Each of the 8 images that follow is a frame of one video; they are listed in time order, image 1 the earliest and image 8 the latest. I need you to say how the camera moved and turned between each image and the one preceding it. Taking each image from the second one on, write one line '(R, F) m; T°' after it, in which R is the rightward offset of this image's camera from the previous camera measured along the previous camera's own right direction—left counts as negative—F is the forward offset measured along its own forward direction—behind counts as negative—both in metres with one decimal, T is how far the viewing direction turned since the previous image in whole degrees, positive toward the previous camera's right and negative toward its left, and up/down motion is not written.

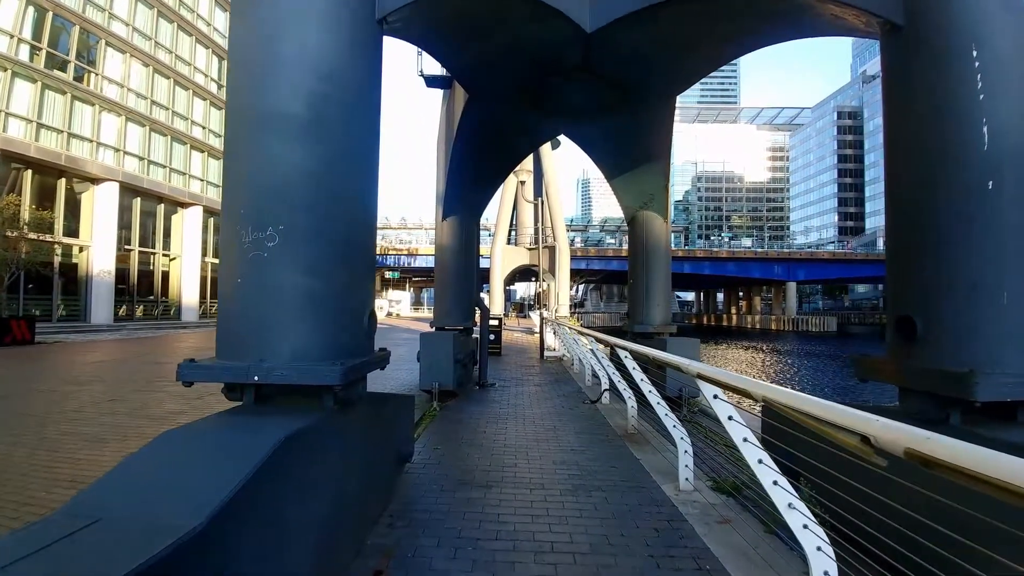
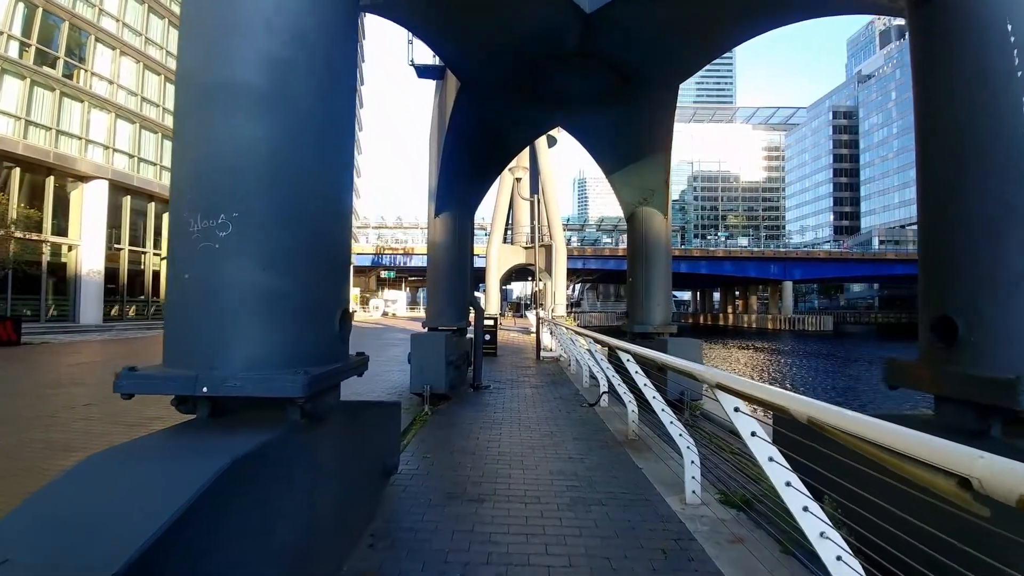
(0.0, +0.3) m; 0°
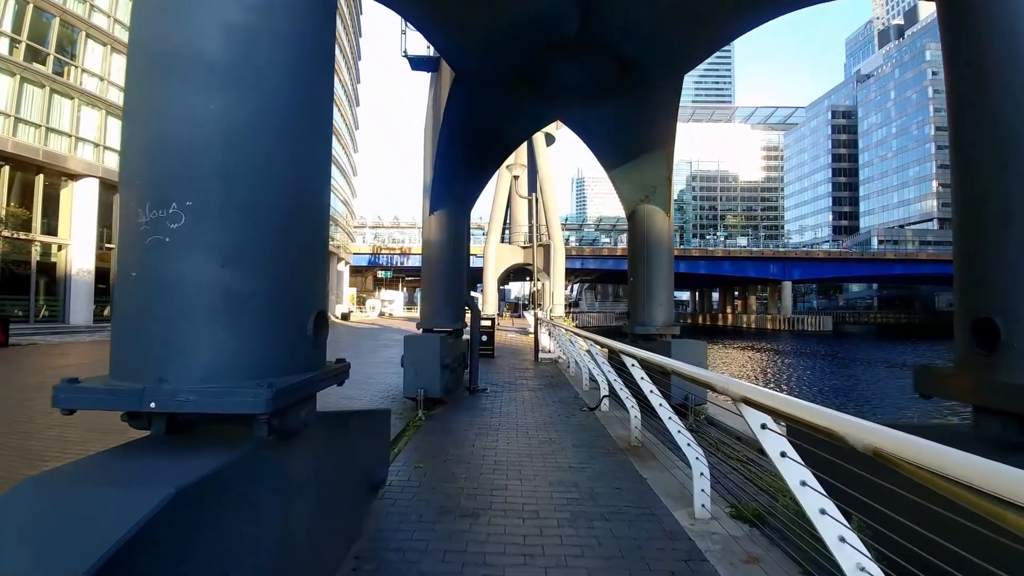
(0.0, +0.3) m; 0°
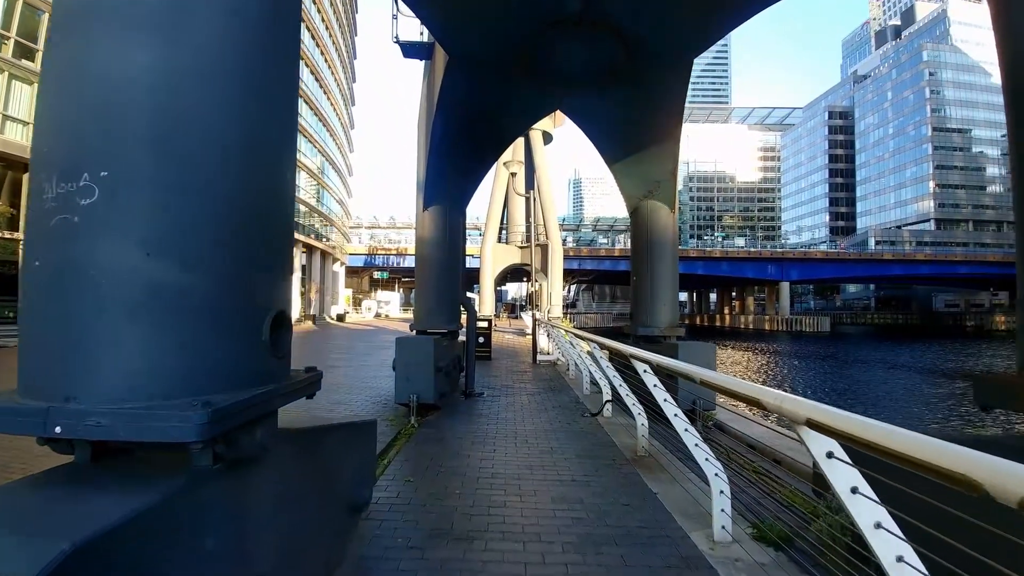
(0.0, +0.4) m; 0°
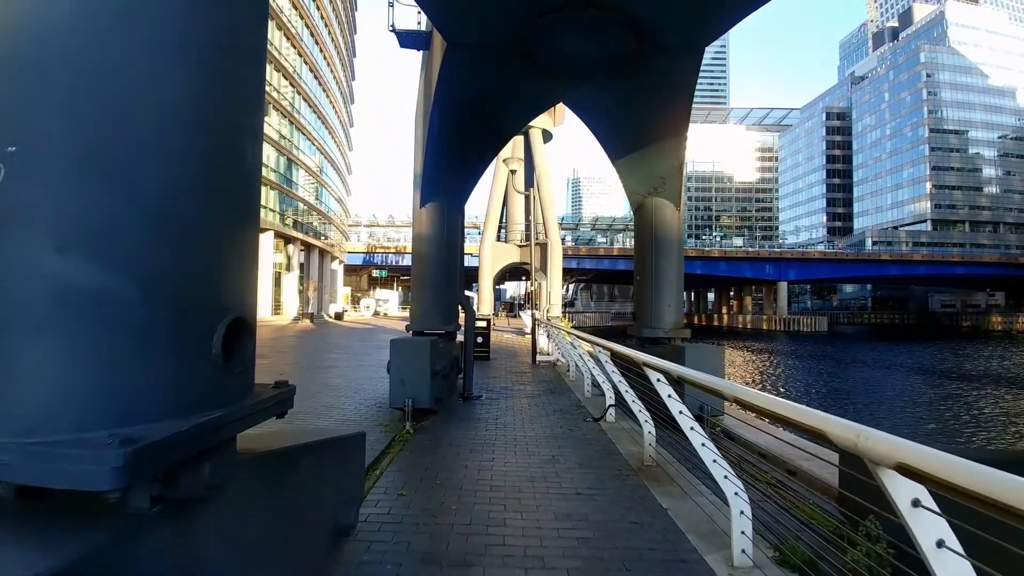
(0.0, +0.3) m; 0°
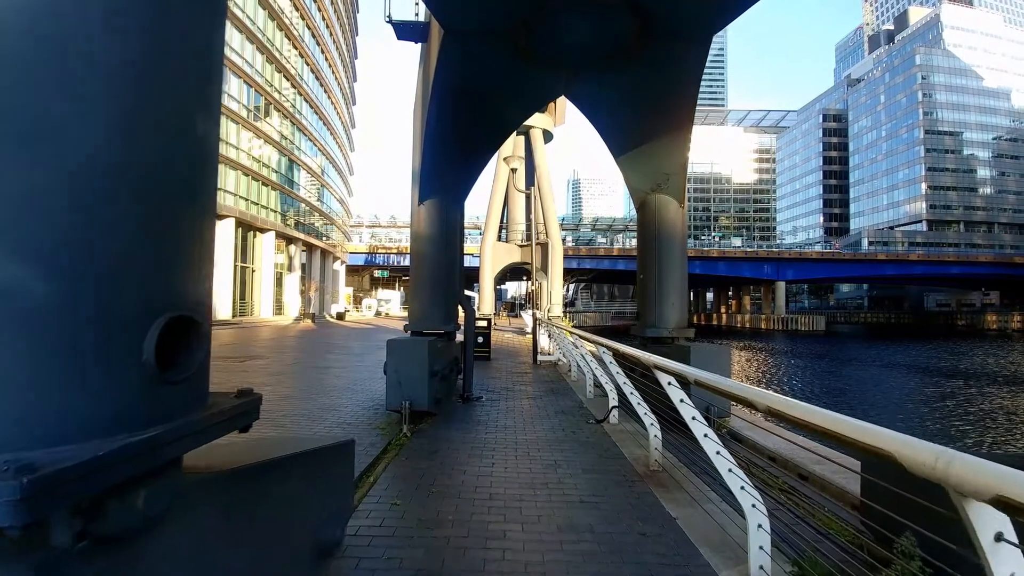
(0.0, +0.2) m; 0°
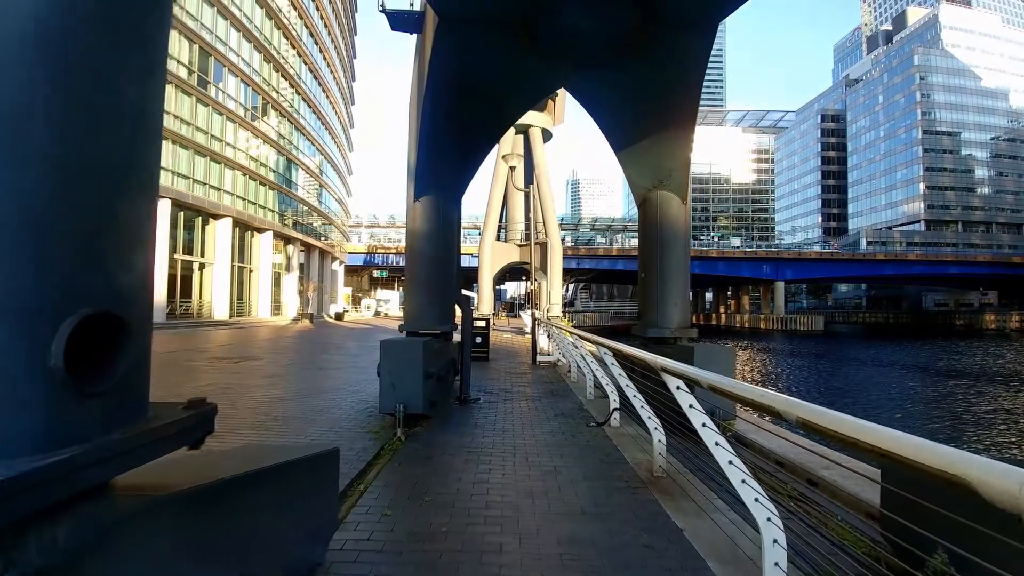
(0.0, +0.2) m; 0°
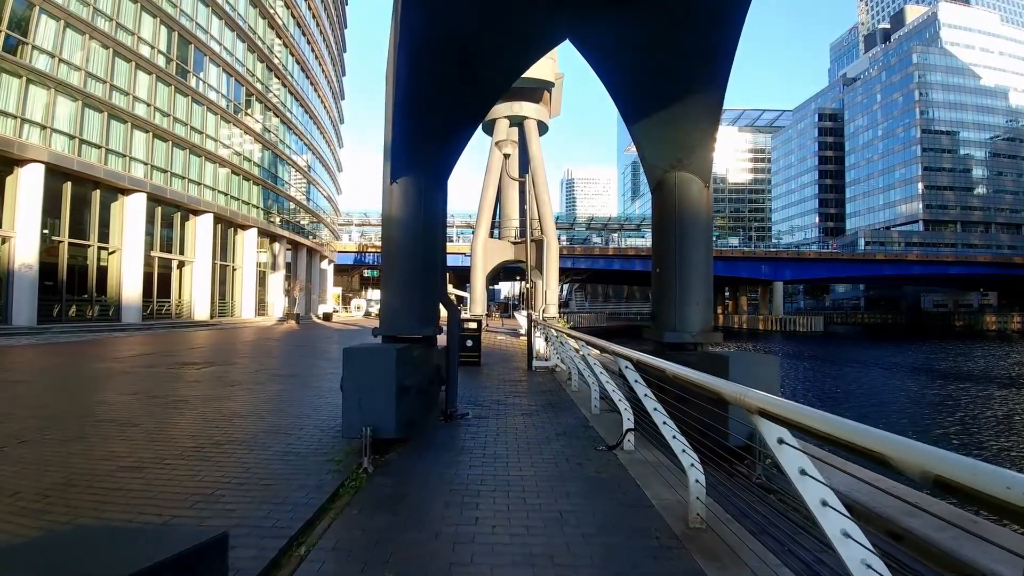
(0.0, +1.2) m; +1°
